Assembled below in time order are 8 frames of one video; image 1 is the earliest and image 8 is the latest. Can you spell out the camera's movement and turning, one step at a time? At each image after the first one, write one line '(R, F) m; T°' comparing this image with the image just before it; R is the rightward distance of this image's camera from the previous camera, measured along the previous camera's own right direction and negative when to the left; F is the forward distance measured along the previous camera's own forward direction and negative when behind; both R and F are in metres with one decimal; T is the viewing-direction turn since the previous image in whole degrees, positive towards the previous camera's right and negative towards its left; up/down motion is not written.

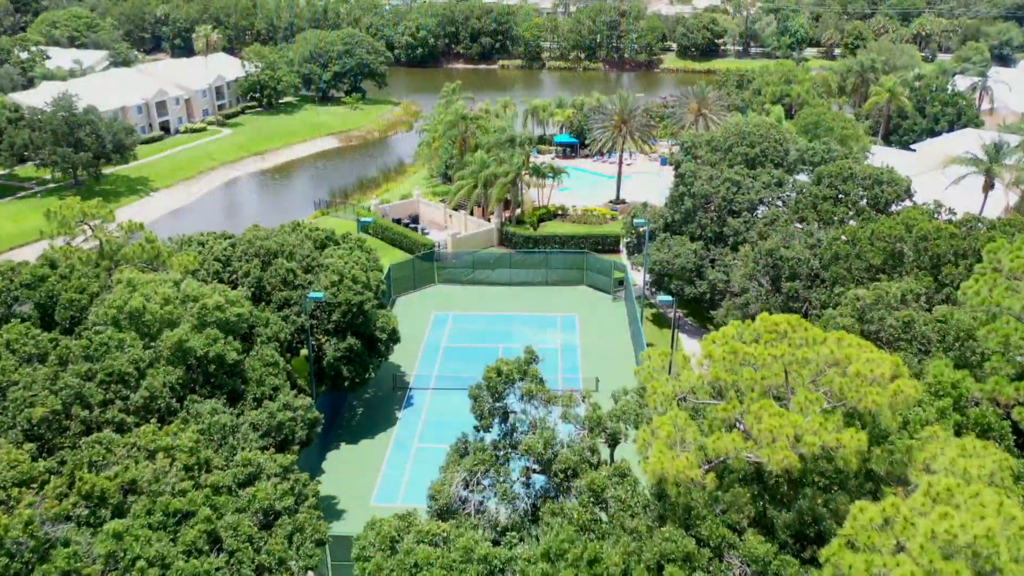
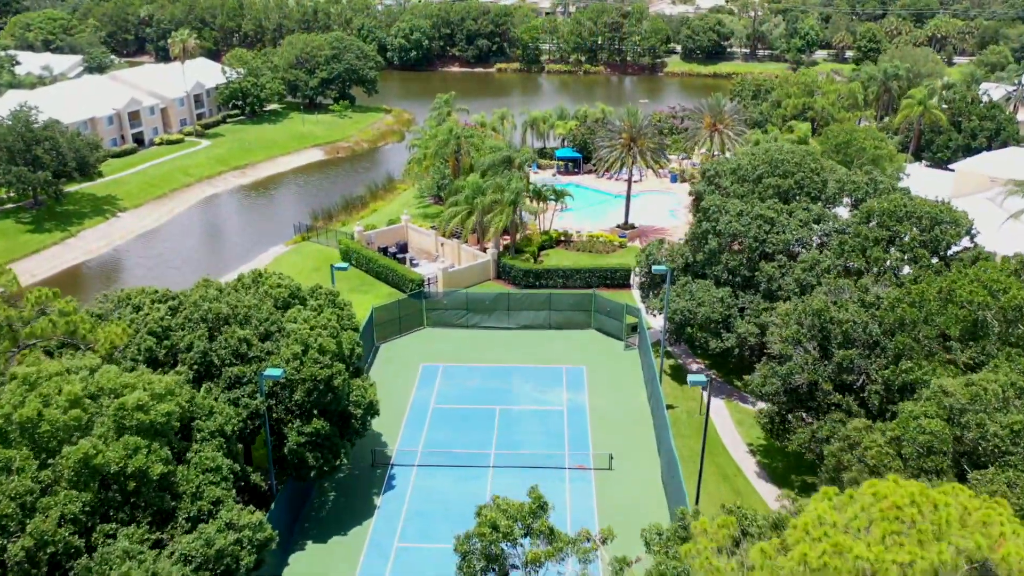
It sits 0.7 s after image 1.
(0.0, +5.5) m; 0°
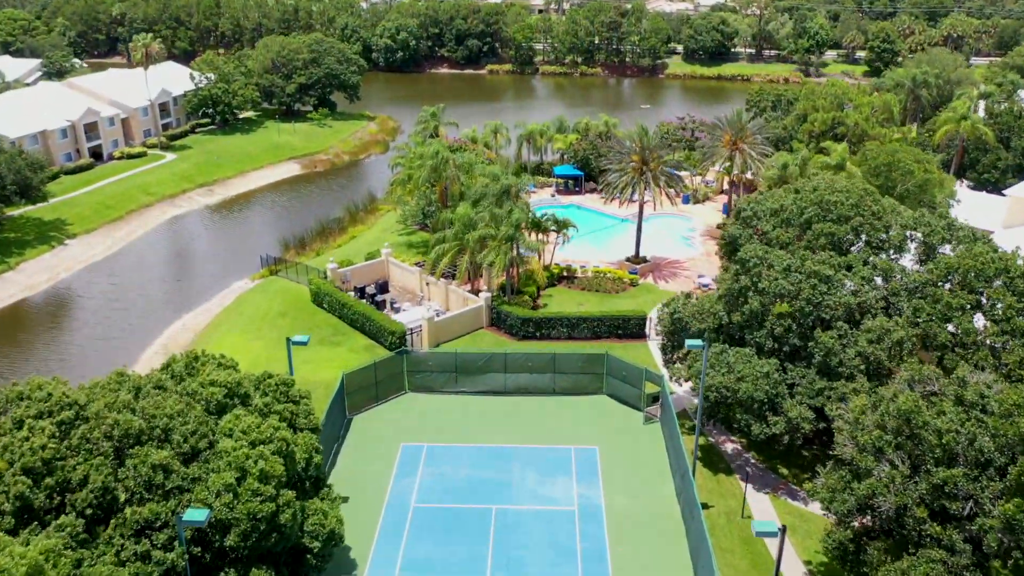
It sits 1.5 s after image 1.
(-0.2, +6.6) m; +1°
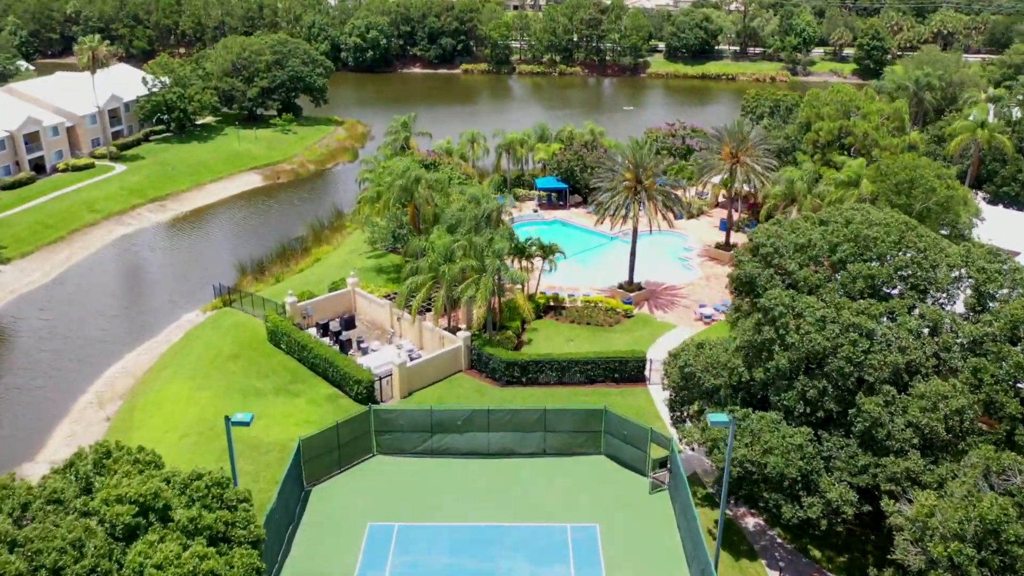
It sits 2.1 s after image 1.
(-0.2, +4.8) m; +1°
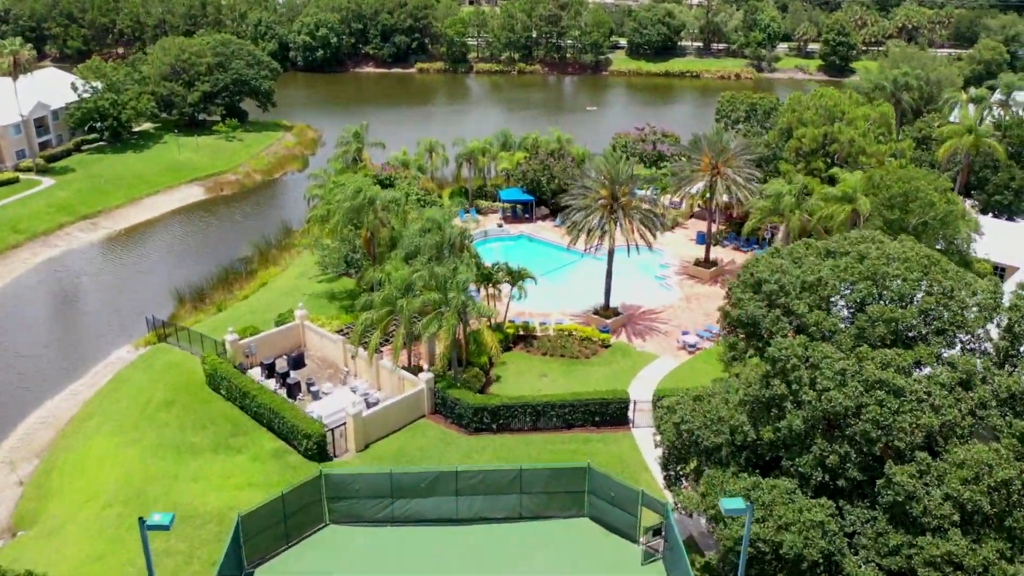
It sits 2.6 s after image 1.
(-0.3, +3.8) m; +2°
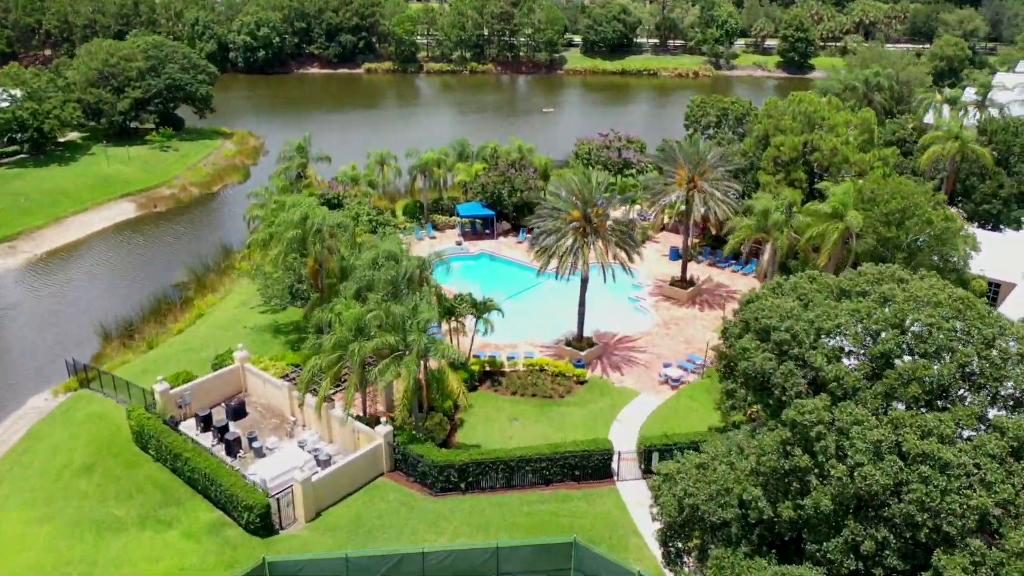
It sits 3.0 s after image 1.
(-0.4, +3.7) m; +3°
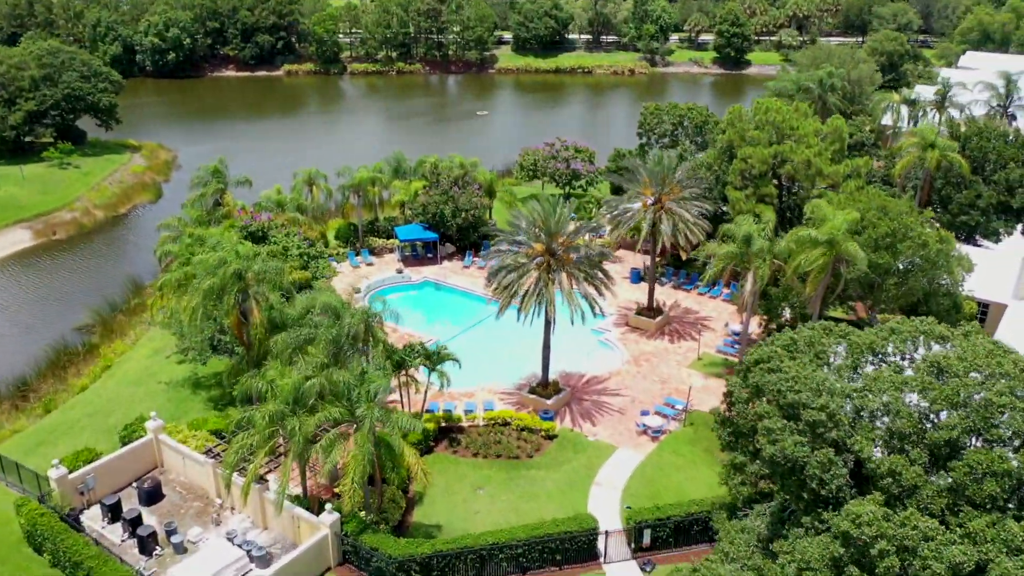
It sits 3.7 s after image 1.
(-0.9, +4.3) m; +4°
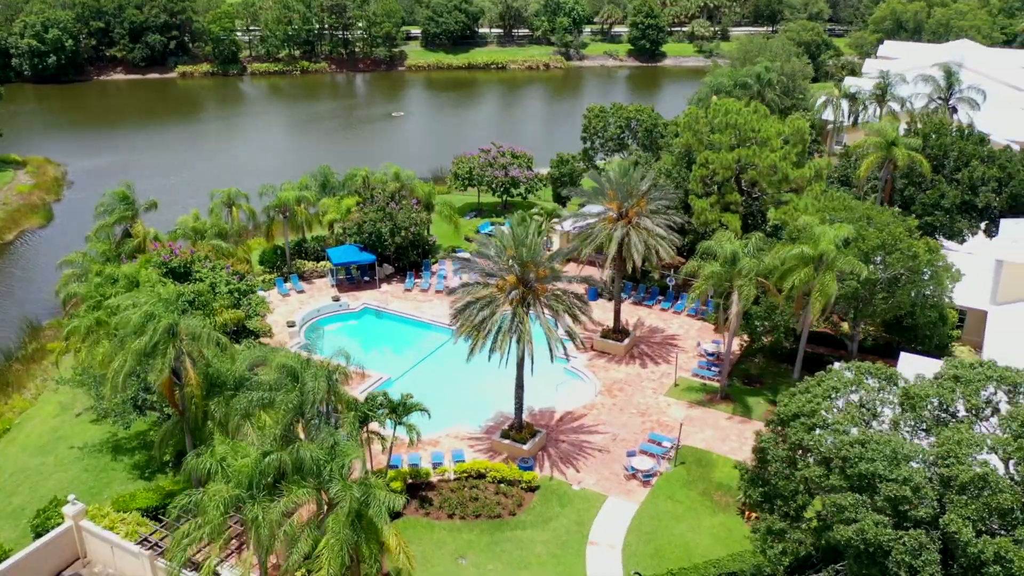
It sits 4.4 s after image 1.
(-2.0, +3.5) m; +6°
